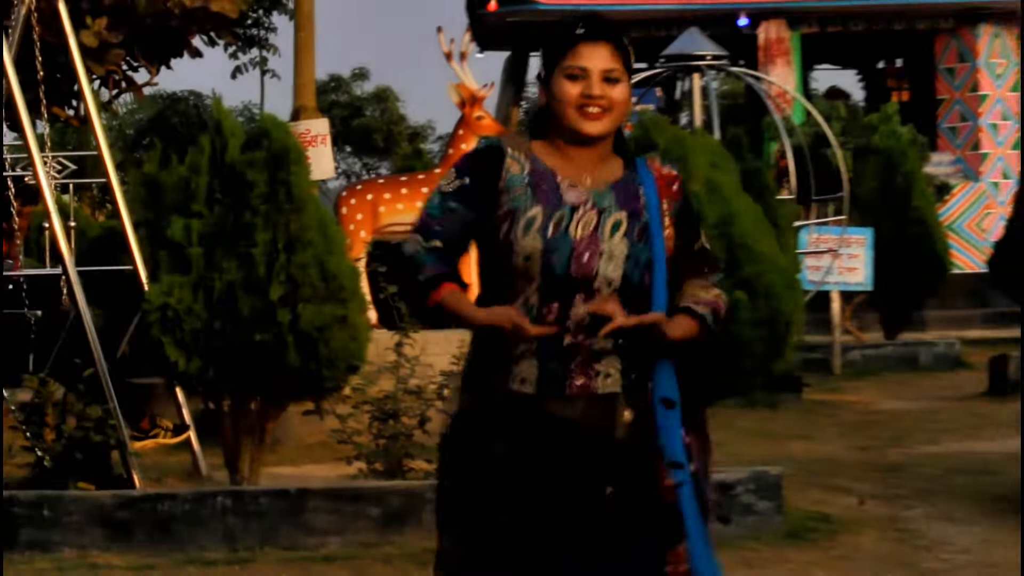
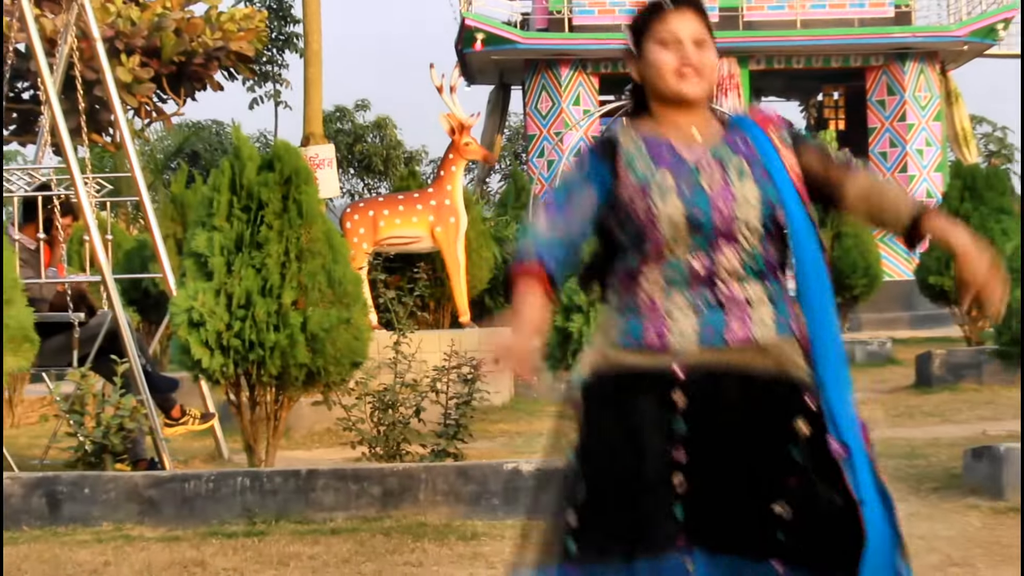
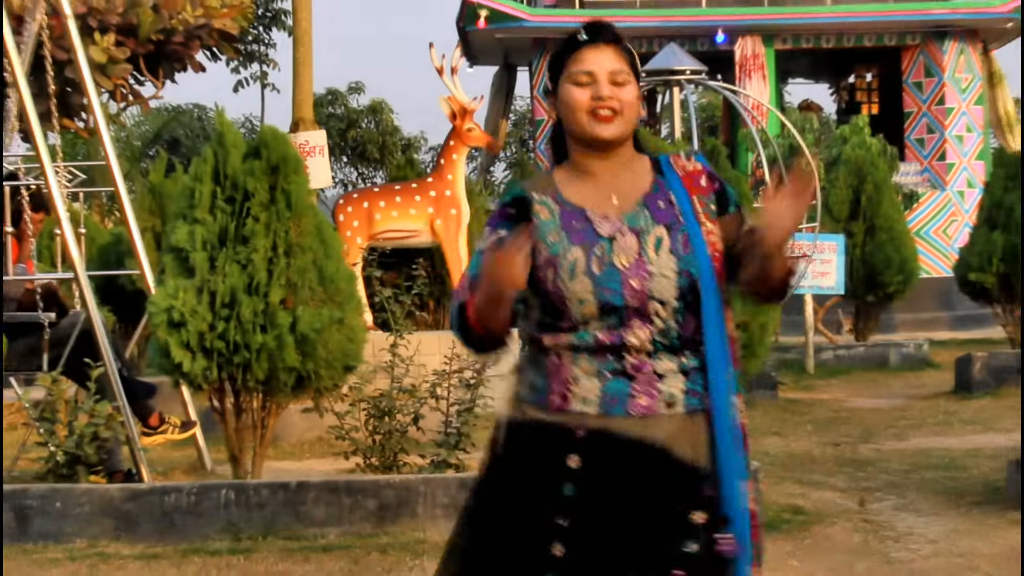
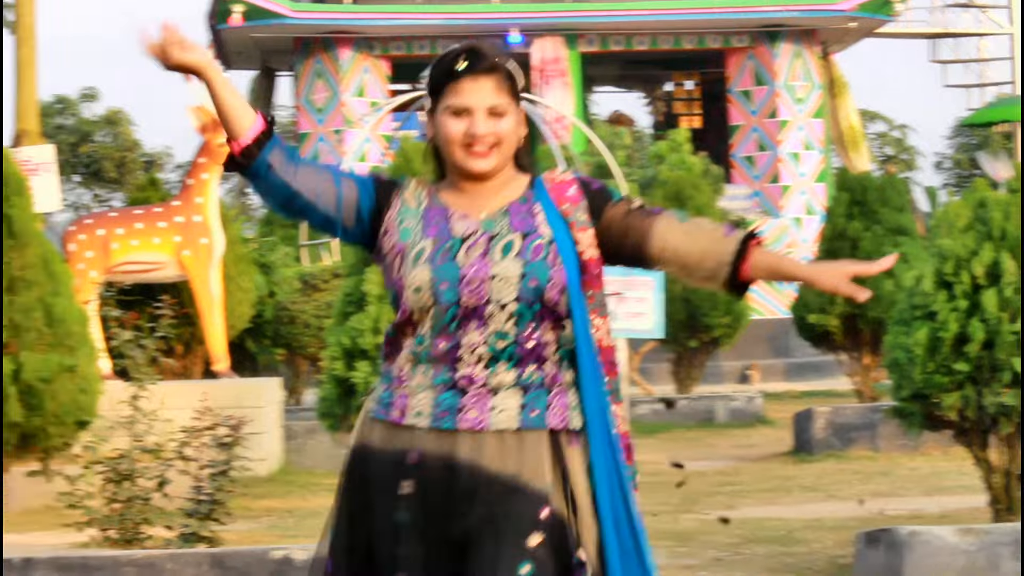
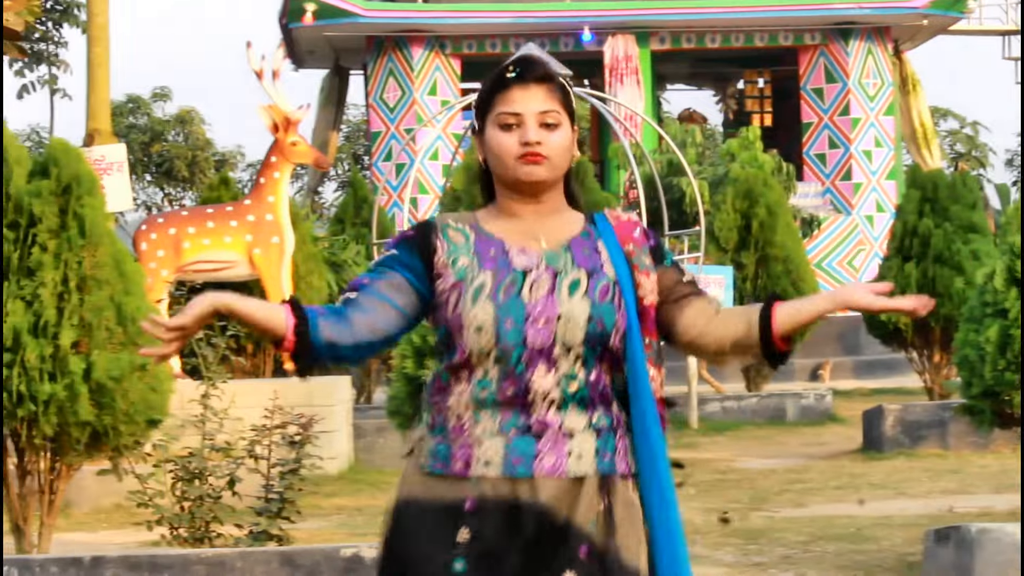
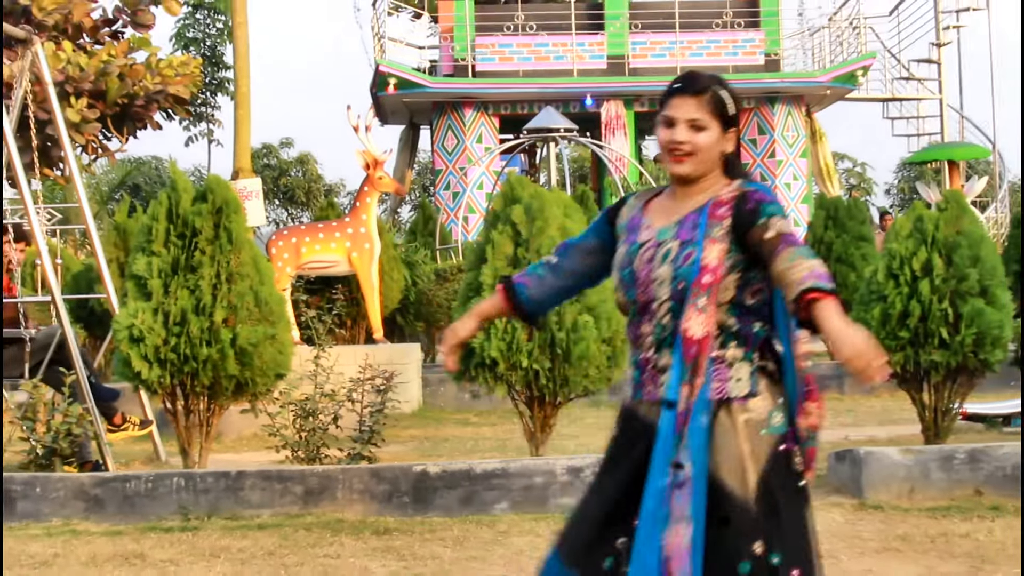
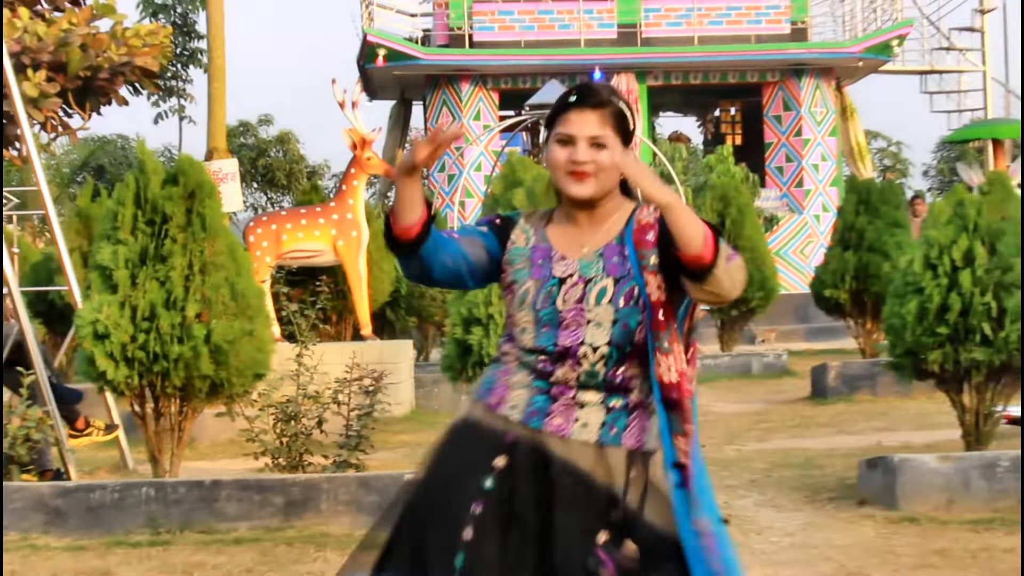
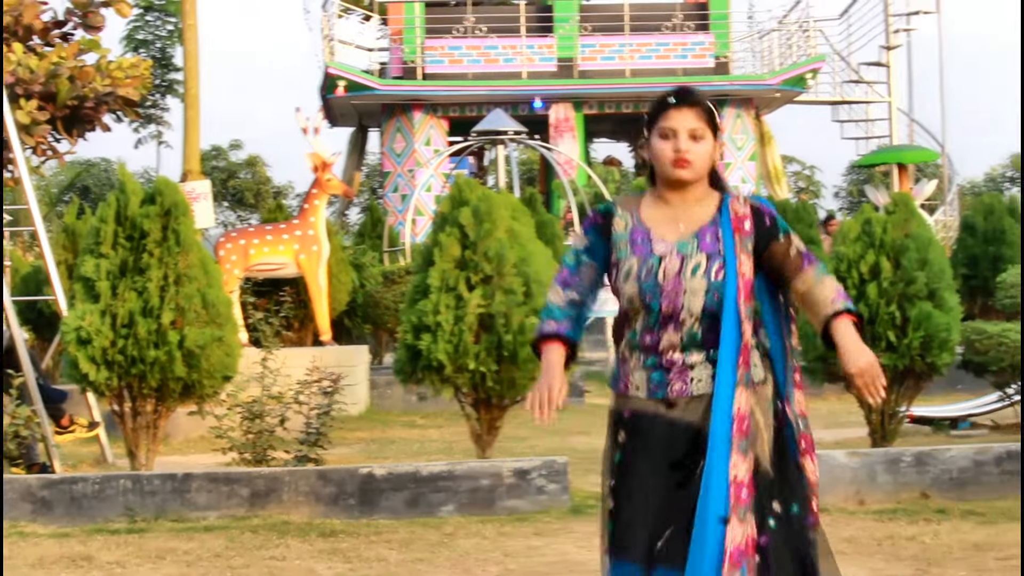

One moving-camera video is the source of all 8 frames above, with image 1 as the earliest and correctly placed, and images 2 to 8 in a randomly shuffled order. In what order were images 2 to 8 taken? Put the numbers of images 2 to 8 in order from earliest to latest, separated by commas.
3, 2, 7, 6, 8, 4, 5
